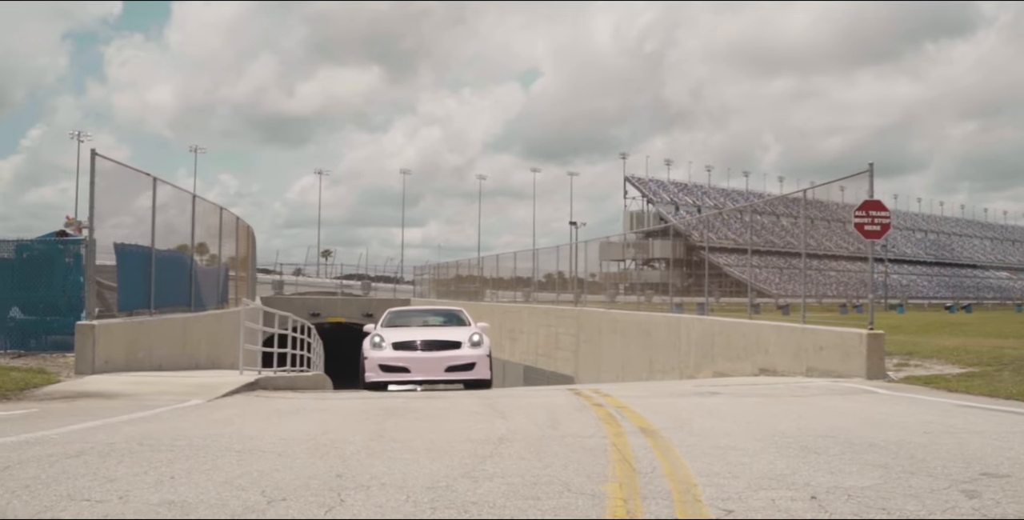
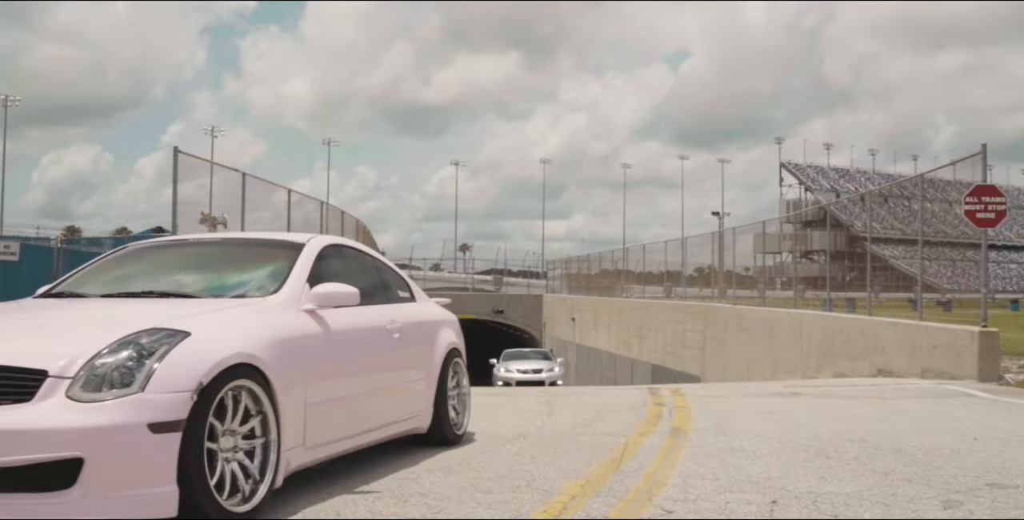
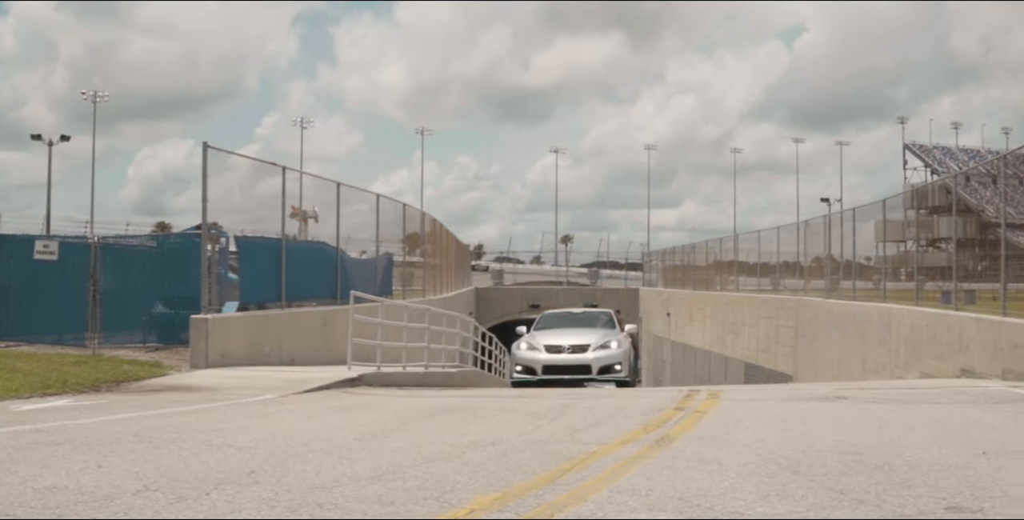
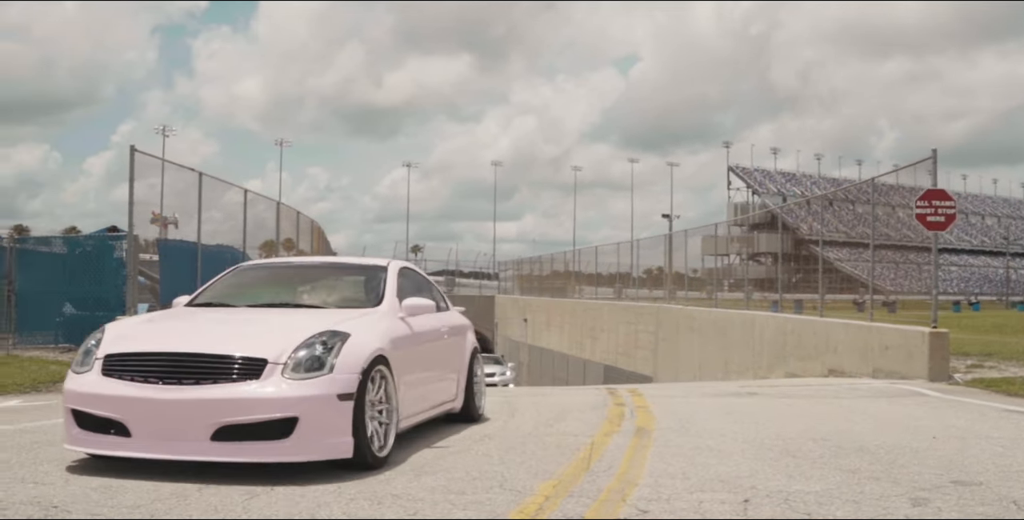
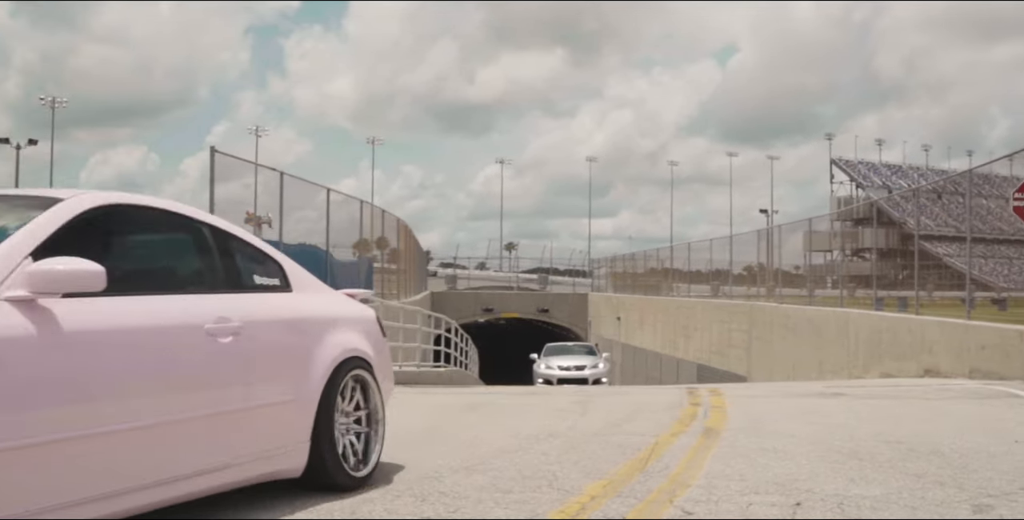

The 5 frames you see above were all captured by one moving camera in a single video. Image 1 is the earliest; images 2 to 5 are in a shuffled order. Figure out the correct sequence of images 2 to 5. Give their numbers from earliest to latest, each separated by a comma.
4, 2, 5, 3
